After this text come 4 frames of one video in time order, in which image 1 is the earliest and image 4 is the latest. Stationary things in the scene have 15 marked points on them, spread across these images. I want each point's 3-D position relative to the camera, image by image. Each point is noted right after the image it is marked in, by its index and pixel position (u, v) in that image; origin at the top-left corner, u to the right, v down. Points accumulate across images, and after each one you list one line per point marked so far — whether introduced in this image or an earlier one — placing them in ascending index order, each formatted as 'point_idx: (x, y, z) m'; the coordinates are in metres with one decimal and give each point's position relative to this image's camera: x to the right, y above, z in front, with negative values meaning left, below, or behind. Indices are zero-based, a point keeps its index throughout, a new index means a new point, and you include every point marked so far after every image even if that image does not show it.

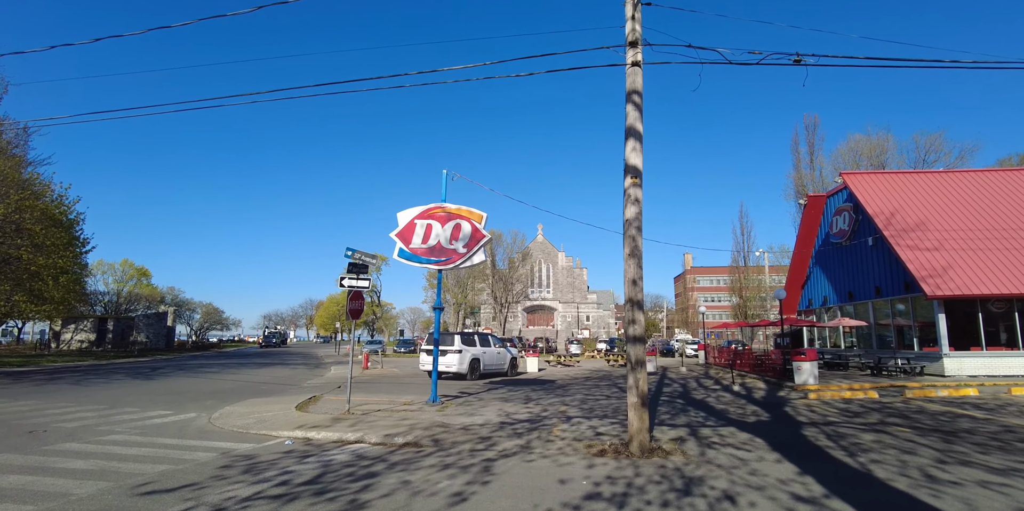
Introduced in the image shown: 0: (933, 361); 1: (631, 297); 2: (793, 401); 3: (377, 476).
0: (+15.0, -3.8, +18.9) m
1: (+1.8, -0.6, +7.8) m
2: (+7.6, -3.9, +14.4) m
3: (-1.6, -2.5, +6.1) m
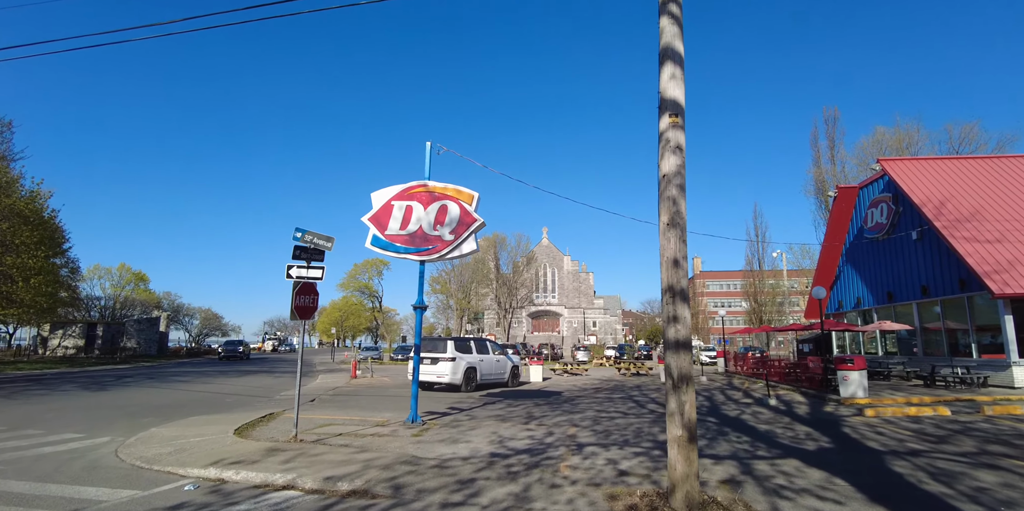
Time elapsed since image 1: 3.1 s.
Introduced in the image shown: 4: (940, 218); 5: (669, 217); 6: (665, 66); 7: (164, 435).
0: (+15.0, -3.6, +16.4) m
1: (+1.6, -0.3, +5.5) m
2: (+7.6, -3.7, +12.0) m
3: (-1.7, -2.2, +3.8) m
4: (+14.3, +1.2, +17.7) m
5: (+1.6, +0.4, +5.6) m
6: (+1.7, +2.1, +5.8) m
7: (-5.7, -2.9, +8.6) m
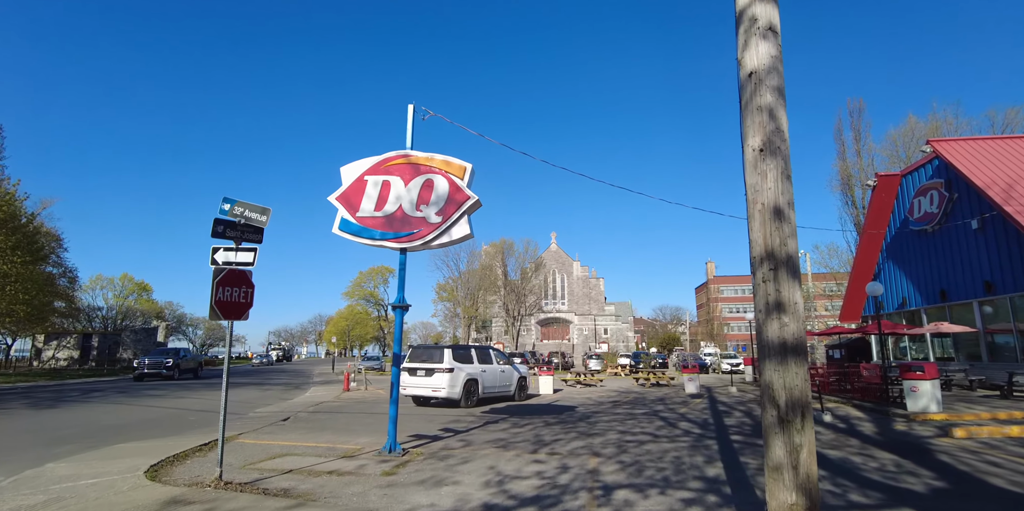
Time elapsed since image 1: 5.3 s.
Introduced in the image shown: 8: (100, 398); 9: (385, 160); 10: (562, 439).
0: (+15.2, -3.3, +13.9) m
1: (+1.6, +0.1, +3.3) m
2: (+7.7, -3.4, +9.6) m
3: (-1.7, -1.9, +1.6) m
4: (+14.4, +1.5, +15.3) m
5: (+1.6, +0.8, +3.4) m
6: (+1.6, +2.4, +3.7) m
7: (-5.6, -2.7, +6.5) m
8: (-14.2, -5.0, +18.3) m
9: (-2.1, +1.6, +9.0) m
10: (+0.9, -3.3, +9.6) m
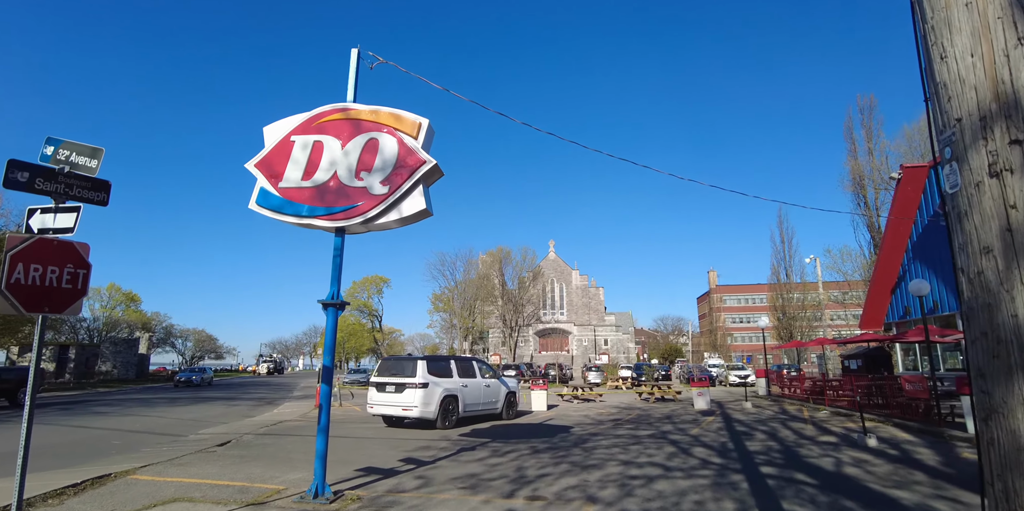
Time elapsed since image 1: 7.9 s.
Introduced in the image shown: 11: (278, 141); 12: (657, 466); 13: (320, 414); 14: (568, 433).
0: (+14.8, -3.1, +11.8) m
1: (+1.2, +0.4, +1.2) m
2: (+7.3, -3.2, +7.5) m
3: (-2.1, -1.5, -0.4) m
4: (+14.0, +1.7, +13.3) m
5: (+1.2, +1.1, +1.4) m
6: (+1.2, +2.8, +1.7) m
7: (-6.0, -2.4, +4.4) m
8: (-14.6, -5.0, +16.2) m
9: (-2.5, +1.8, +7.0) m
10: (+0.5, -3.1, +7.5) m
11: (-3.1, +1.5, +7.0) m
12: (+2.3, -3.3, +8.3) m
13: (-2.4, -2.6, +6.8) m
14: (+1.3, -4.2, +12.5) m
